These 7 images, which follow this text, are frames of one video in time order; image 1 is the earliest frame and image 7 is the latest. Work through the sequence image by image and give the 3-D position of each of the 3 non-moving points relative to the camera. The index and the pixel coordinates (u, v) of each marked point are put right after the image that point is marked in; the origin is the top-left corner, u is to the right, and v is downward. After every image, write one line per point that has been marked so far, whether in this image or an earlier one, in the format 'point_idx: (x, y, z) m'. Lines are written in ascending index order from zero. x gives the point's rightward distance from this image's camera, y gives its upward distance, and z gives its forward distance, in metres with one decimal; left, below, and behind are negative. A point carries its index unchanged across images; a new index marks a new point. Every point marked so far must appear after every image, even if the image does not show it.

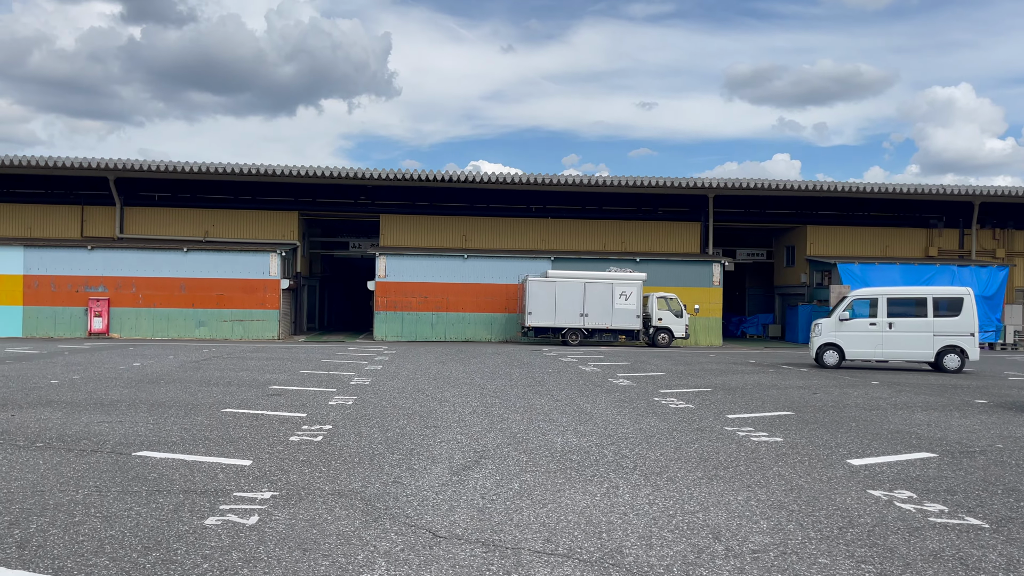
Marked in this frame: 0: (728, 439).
0: (+1.9, -1.3, +7.0) m
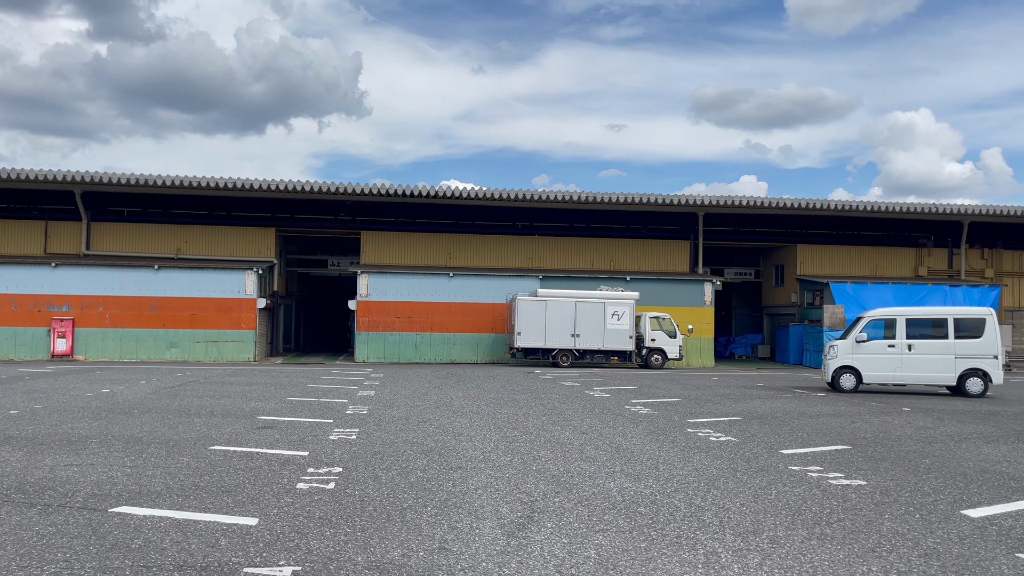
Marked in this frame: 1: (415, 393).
0: (+2.2, -1.4, +6.1) m
1: (-1.7, -1.8, +14.0) m
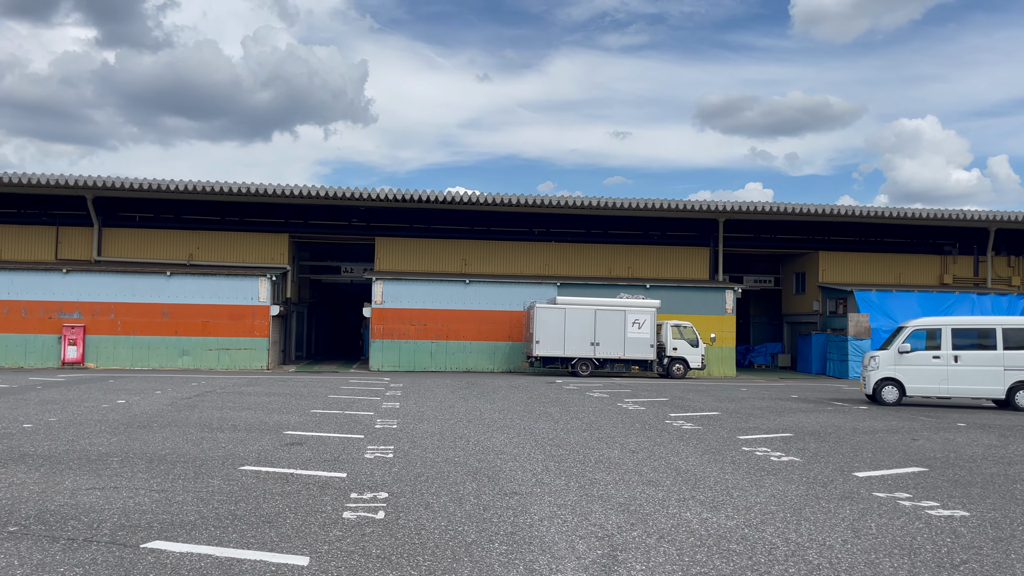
0: (+2.6, -1.5, +5.5) m
1: (-1.2, -1.9, +13.4) m
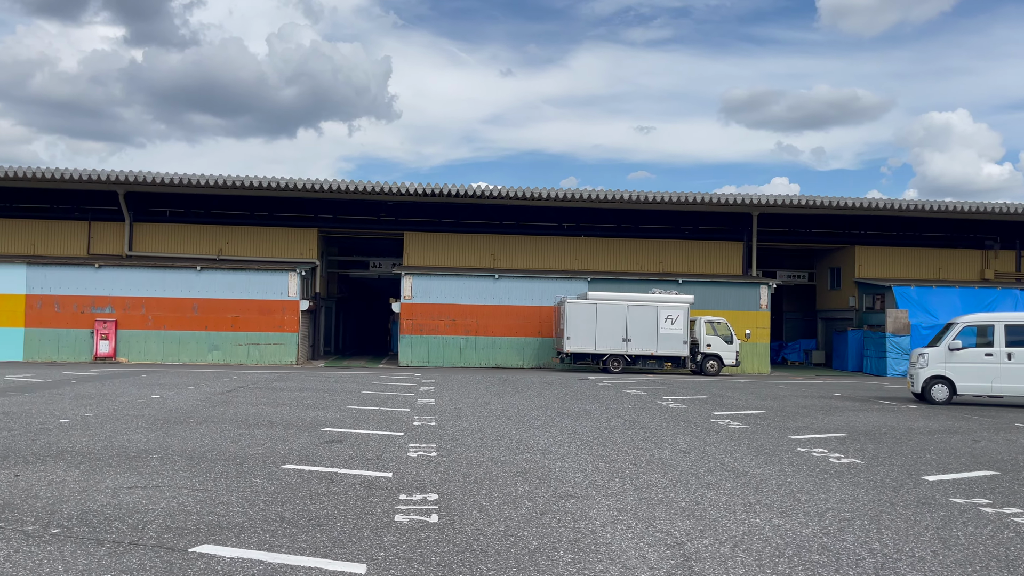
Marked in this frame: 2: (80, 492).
0: (+3.0, -1.5, +5.2) m
1: (-0.6, -1.8, +13.2) m
2: (-3.0, -1.4, +5.6) m
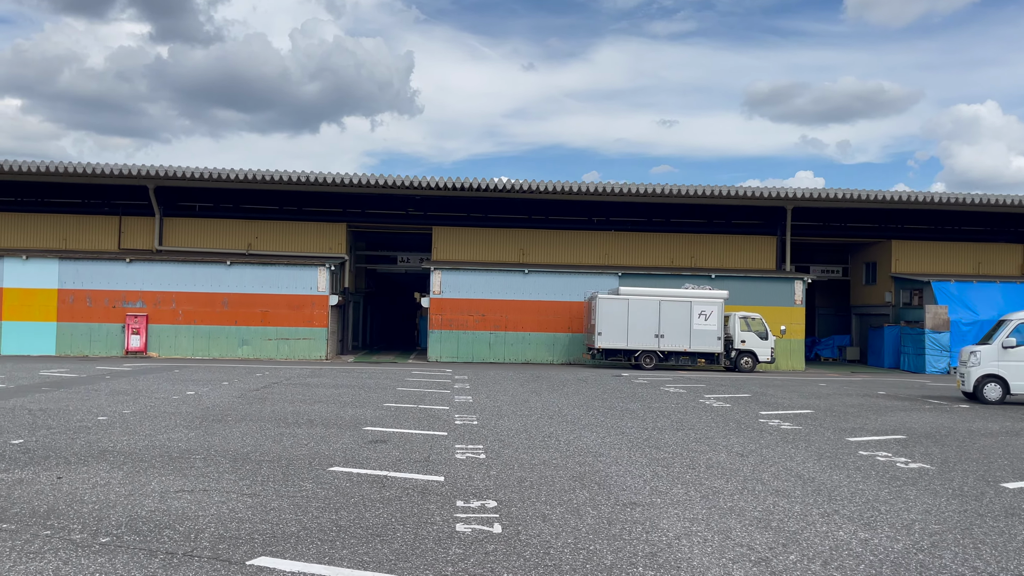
0: (+3.4, -1.5, +4.8) m
1: (+0.1, -1.8, +12.9) m
2: (-2.6, -1.4, +5.4) m
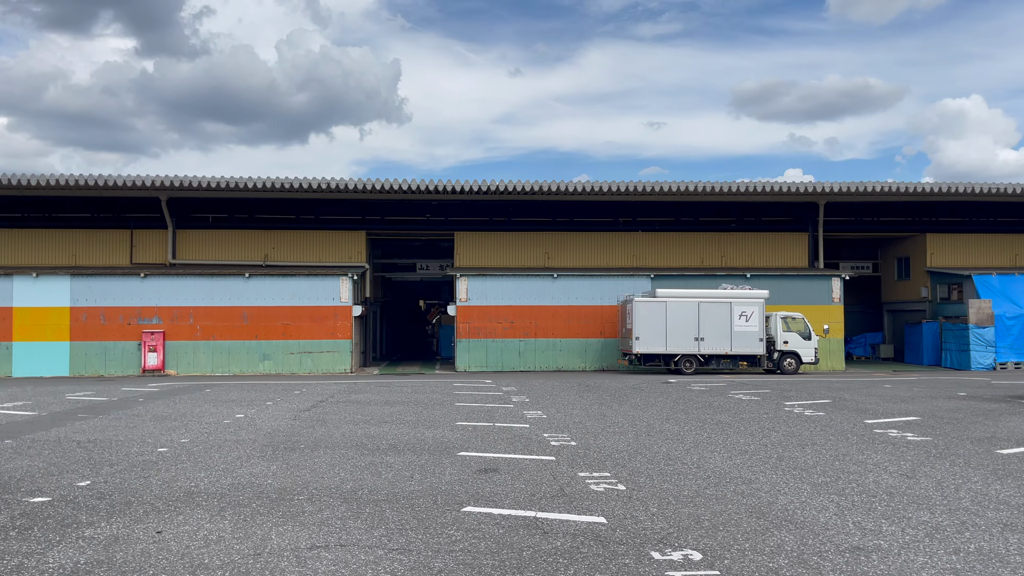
0: (+4.5, -1.4, +3.9) m
1: (+1.1, -1.8, +12.1) m
2: (-1.4, -1.5, +4.5) m
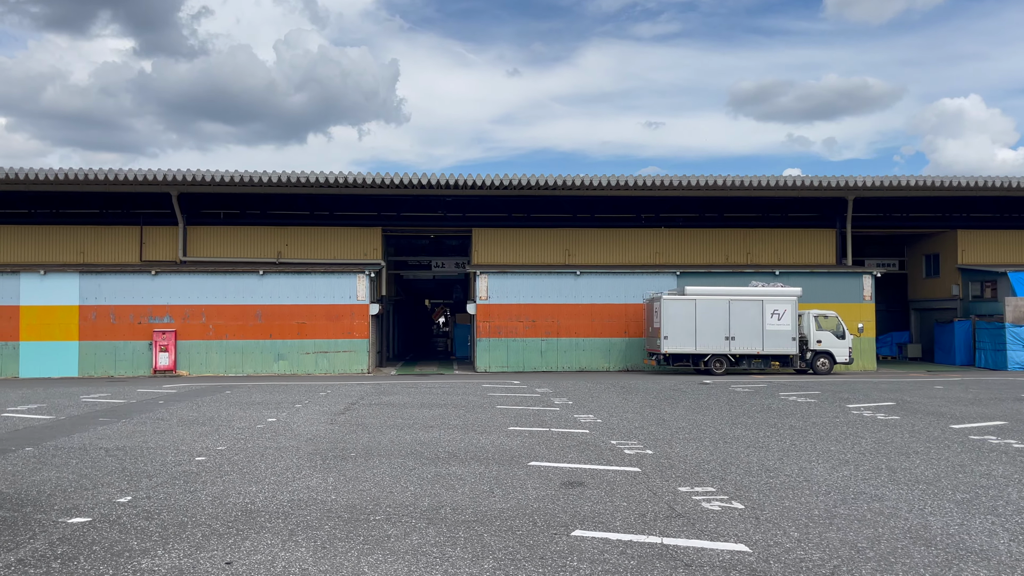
0: (+5.2, -1.3, +3.2) m
1: (+1.8, -1.8, +11.3) m
2: (-0.7, -1.4, +3.7) m
